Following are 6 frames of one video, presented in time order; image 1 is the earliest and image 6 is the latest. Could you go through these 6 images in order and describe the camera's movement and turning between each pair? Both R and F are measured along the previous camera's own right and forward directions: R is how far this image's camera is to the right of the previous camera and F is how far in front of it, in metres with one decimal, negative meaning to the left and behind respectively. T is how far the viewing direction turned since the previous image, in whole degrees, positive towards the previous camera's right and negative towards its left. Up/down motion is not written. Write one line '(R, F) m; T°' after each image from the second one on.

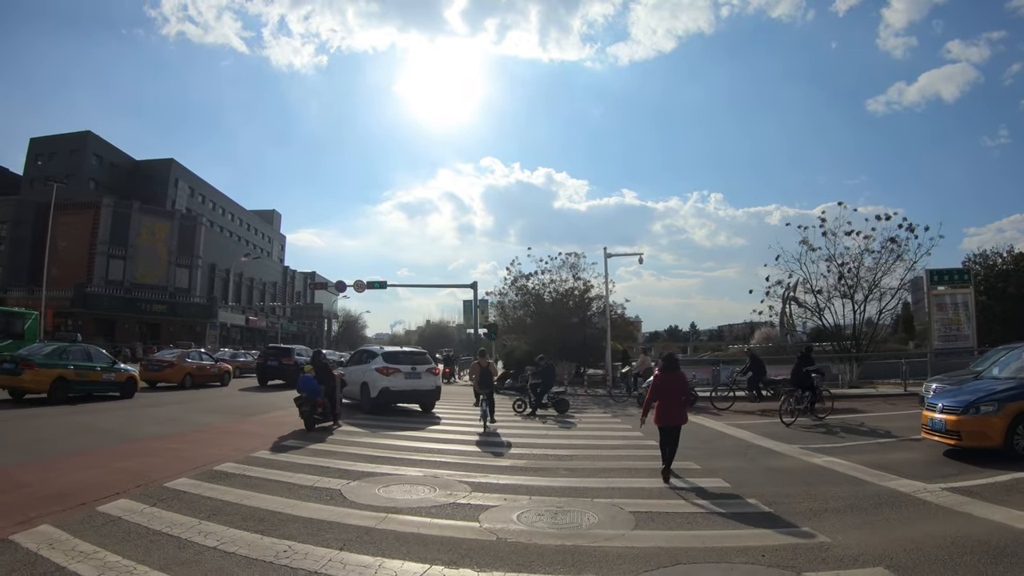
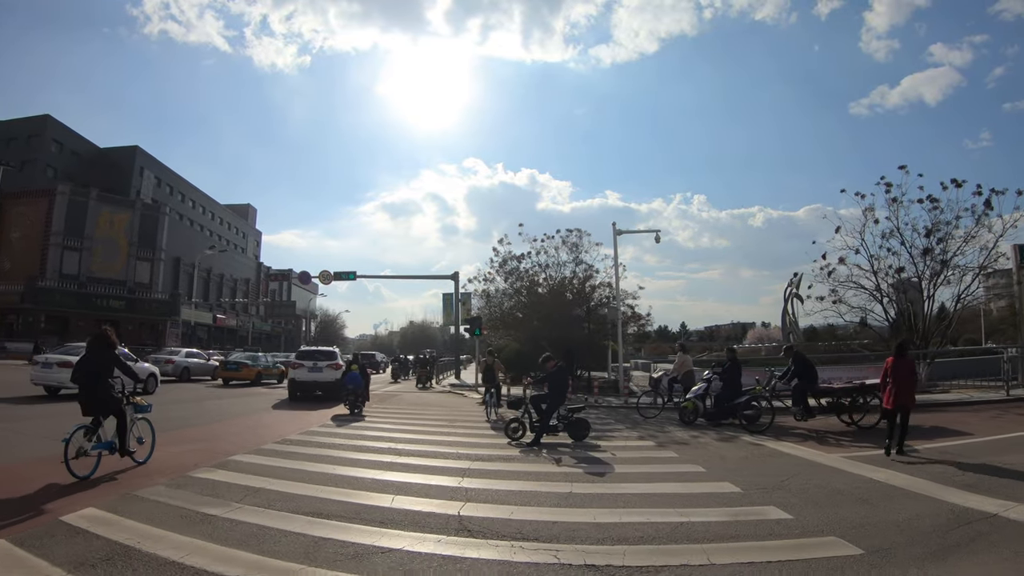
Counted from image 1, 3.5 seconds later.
(-0.2, +5.3) m; +2°
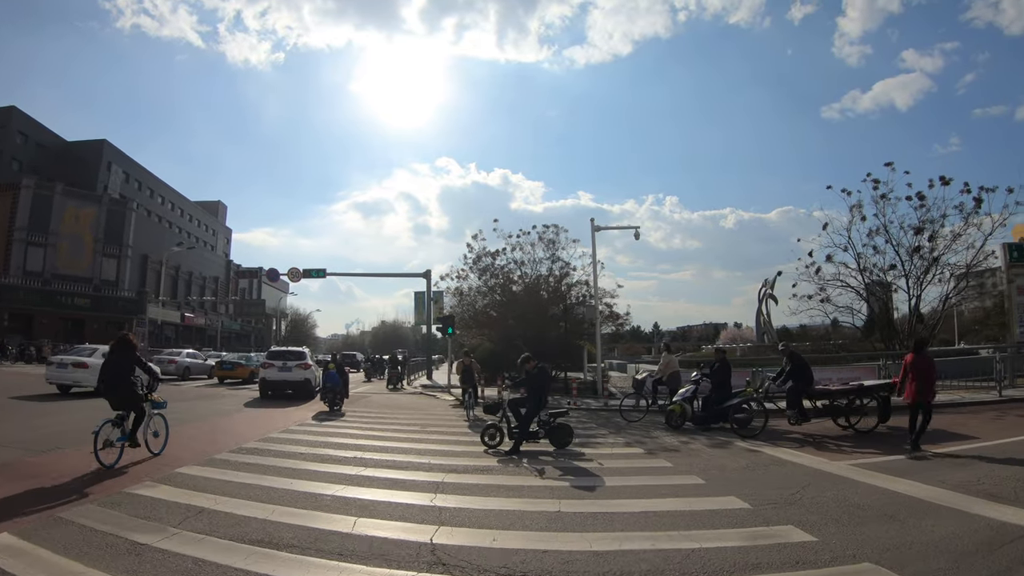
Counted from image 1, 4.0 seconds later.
(-0.1, +0.9) m; +3°
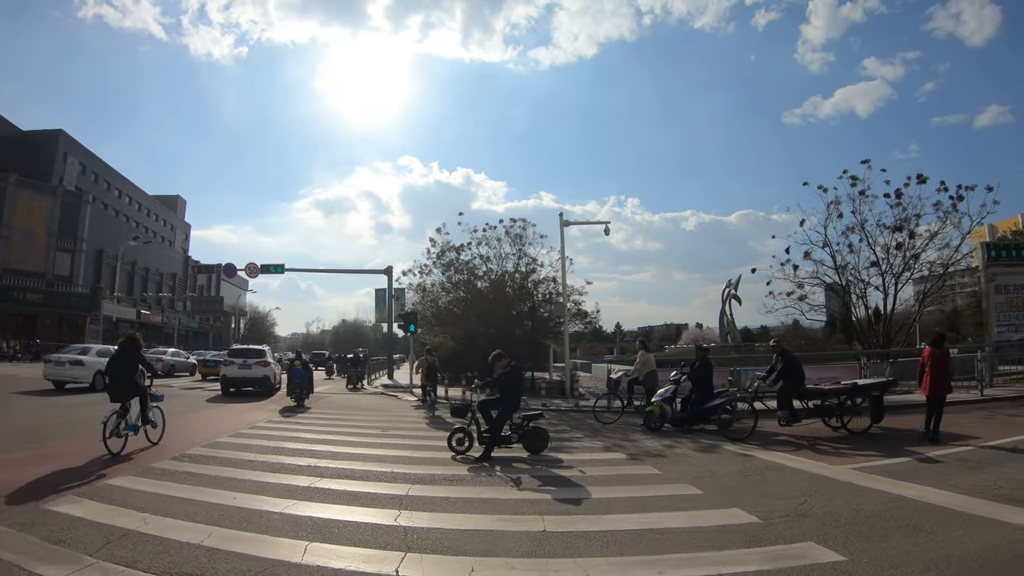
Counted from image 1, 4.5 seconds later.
(-0.1, +0.9) m; +4°
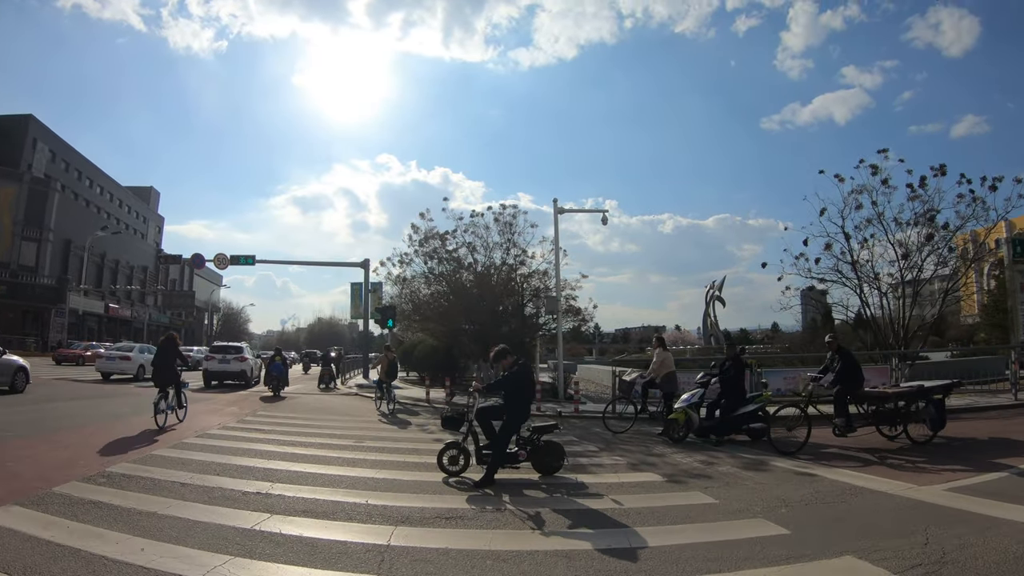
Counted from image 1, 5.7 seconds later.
(-0.4, +1.8) m; +2°
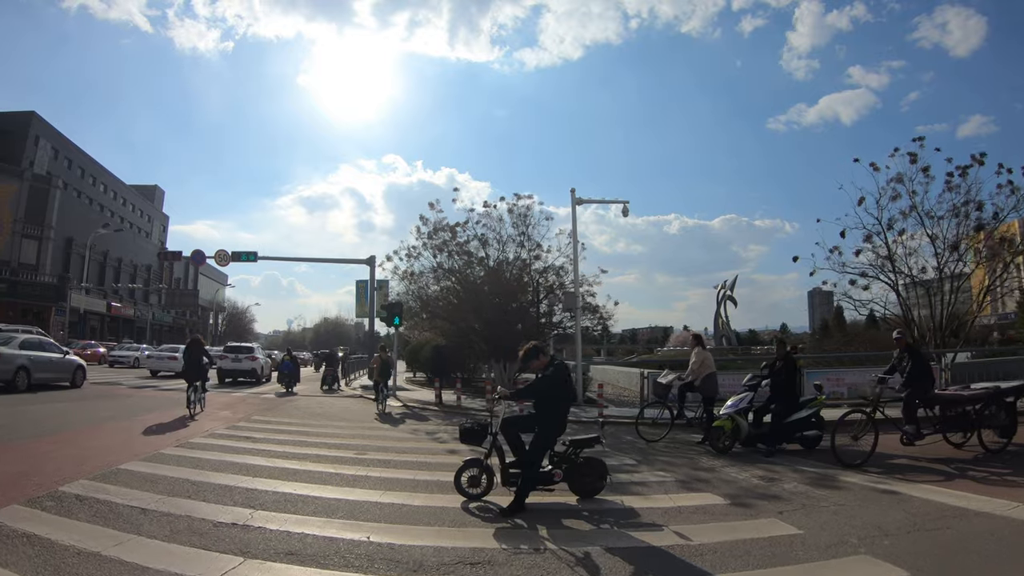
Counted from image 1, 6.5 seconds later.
(-0.3, +1.1) m; 0°
